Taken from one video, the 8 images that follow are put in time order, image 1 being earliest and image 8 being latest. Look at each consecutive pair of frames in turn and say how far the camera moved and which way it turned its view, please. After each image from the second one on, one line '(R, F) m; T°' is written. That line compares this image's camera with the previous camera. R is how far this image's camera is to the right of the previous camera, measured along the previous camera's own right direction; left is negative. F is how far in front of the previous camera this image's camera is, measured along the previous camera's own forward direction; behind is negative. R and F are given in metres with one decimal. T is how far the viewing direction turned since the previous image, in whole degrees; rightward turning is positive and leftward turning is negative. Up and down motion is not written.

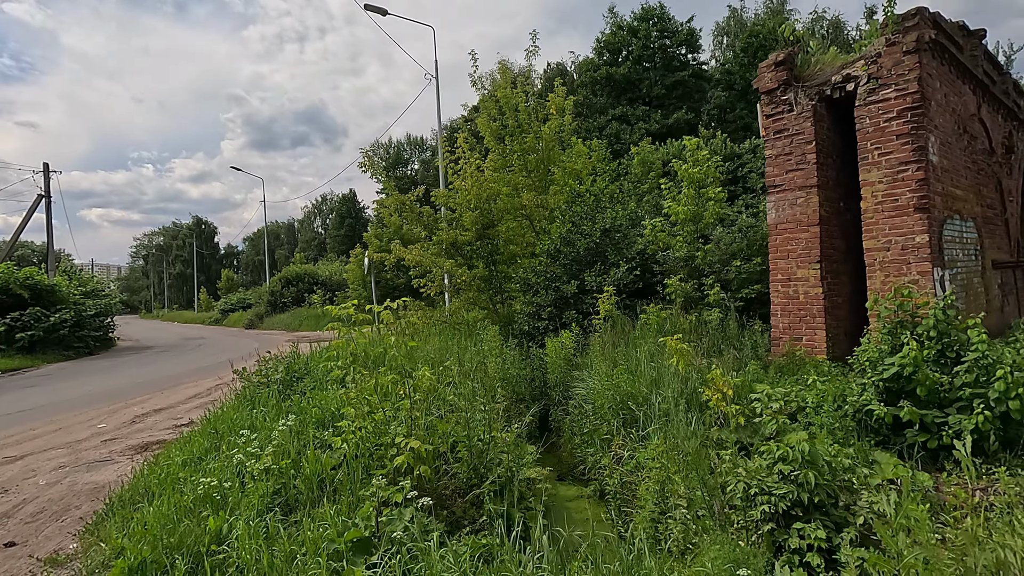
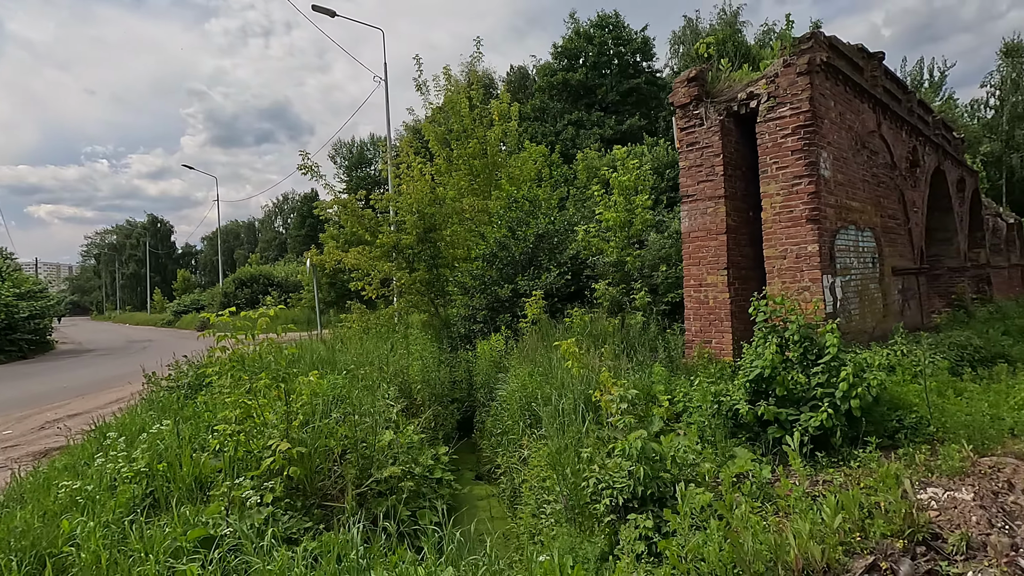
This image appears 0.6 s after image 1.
(+0.6, -0.2) m; +3°
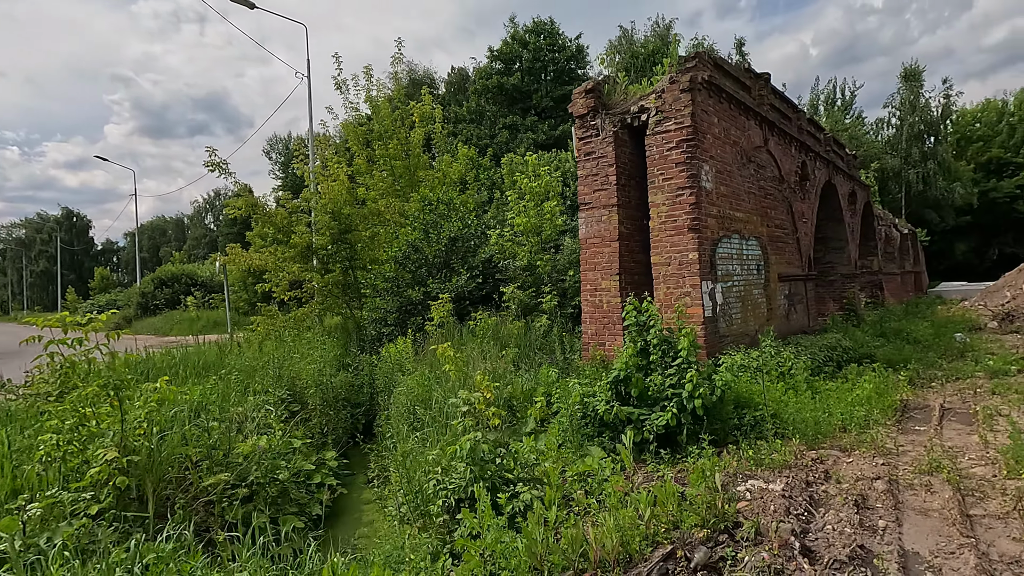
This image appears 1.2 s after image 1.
(+0.6, -0.1) m; +6°
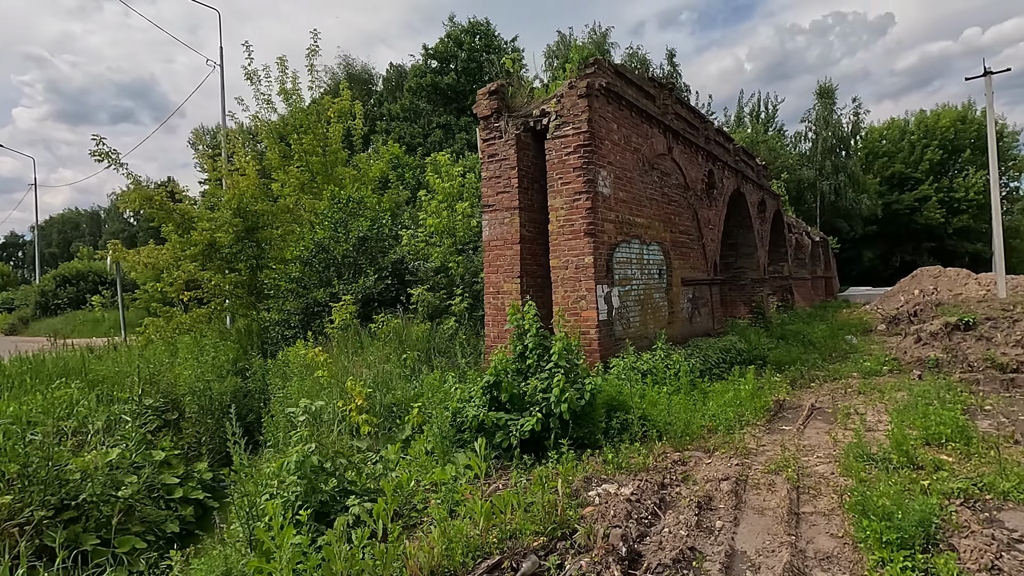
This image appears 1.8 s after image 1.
(+0.6, +0.1) m; +6°
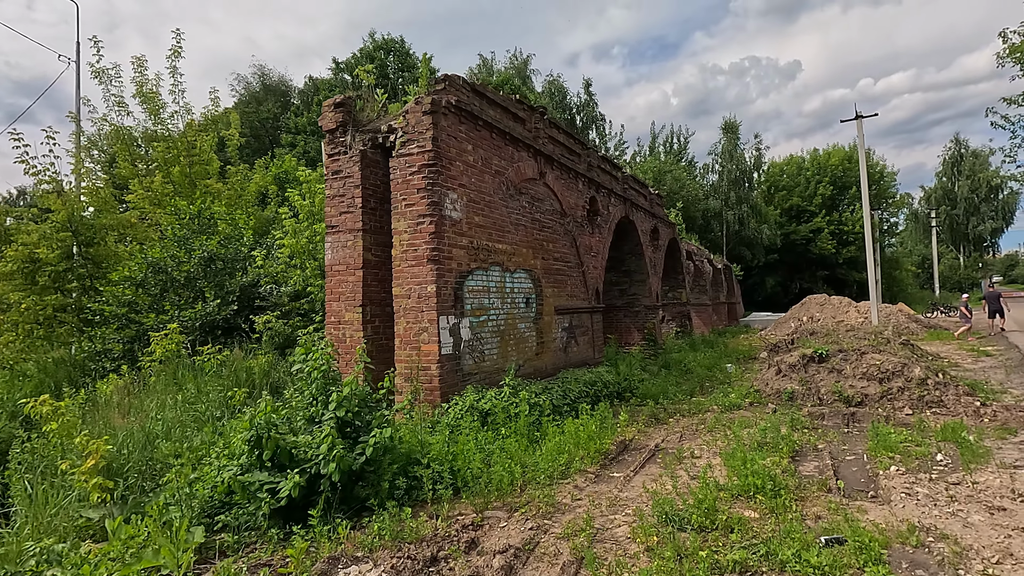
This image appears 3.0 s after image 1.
(+1.1, +0.4) m; +7°
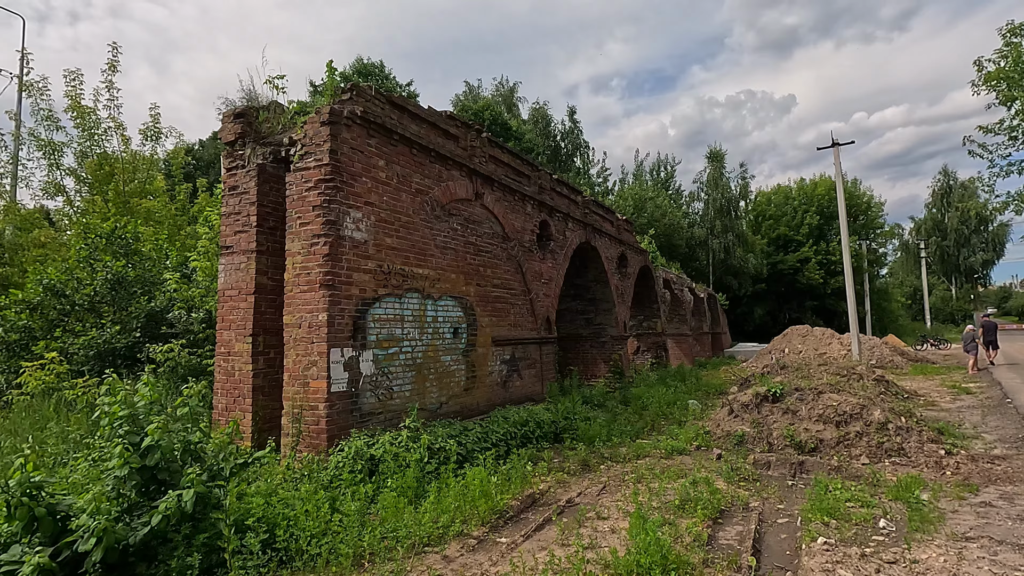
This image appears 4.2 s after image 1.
(+1.0, +0.6) m; 0°
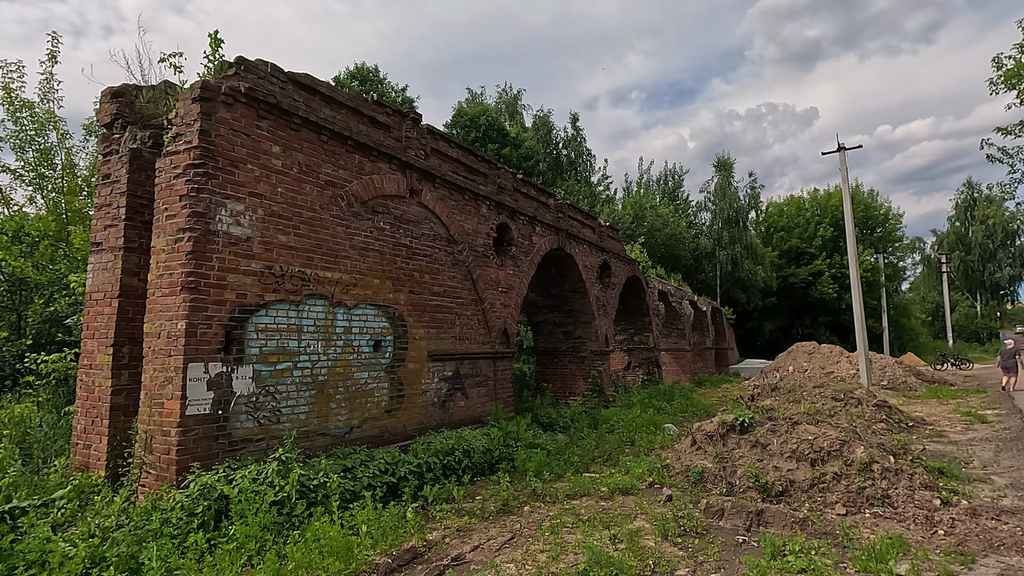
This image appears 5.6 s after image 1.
(+1.0, +0.9) m; -2°
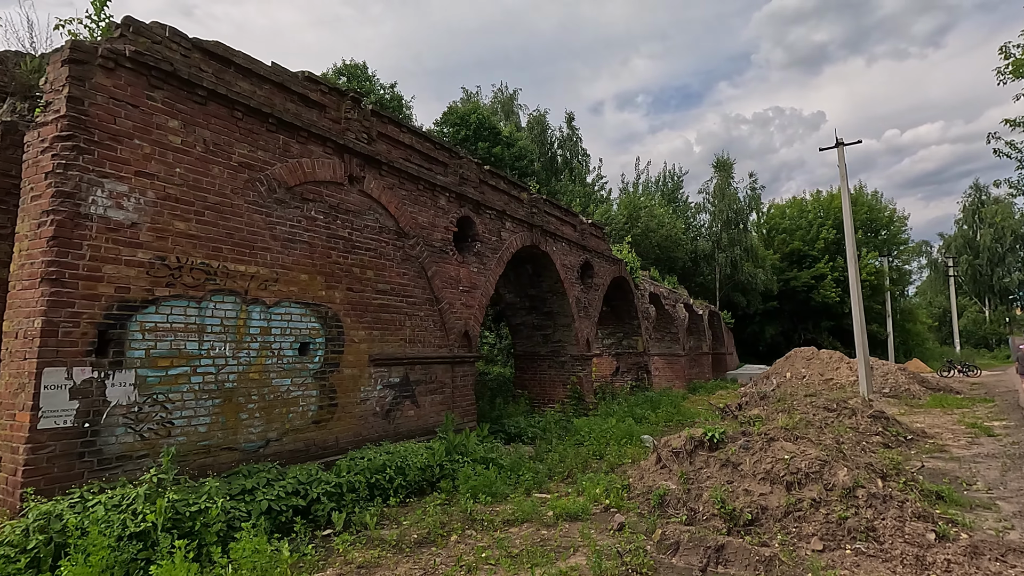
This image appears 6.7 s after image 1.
(+0.7, +0.7) m; -1°
